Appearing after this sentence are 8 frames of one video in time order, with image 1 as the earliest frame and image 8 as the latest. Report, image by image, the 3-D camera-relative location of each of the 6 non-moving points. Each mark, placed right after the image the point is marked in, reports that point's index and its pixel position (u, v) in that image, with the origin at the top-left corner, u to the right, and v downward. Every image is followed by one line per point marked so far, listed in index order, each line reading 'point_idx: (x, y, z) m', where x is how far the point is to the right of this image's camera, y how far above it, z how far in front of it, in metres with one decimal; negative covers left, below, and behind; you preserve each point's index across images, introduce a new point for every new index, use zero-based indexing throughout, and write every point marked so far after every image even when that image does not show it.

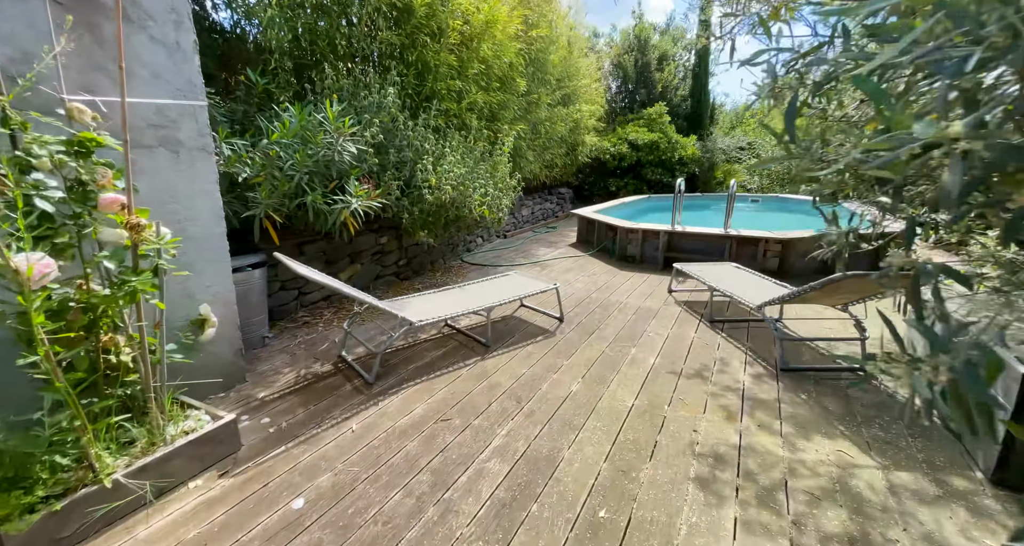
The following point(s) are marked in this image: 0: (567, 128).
0: (+1.0, +2.7, +7.8) m
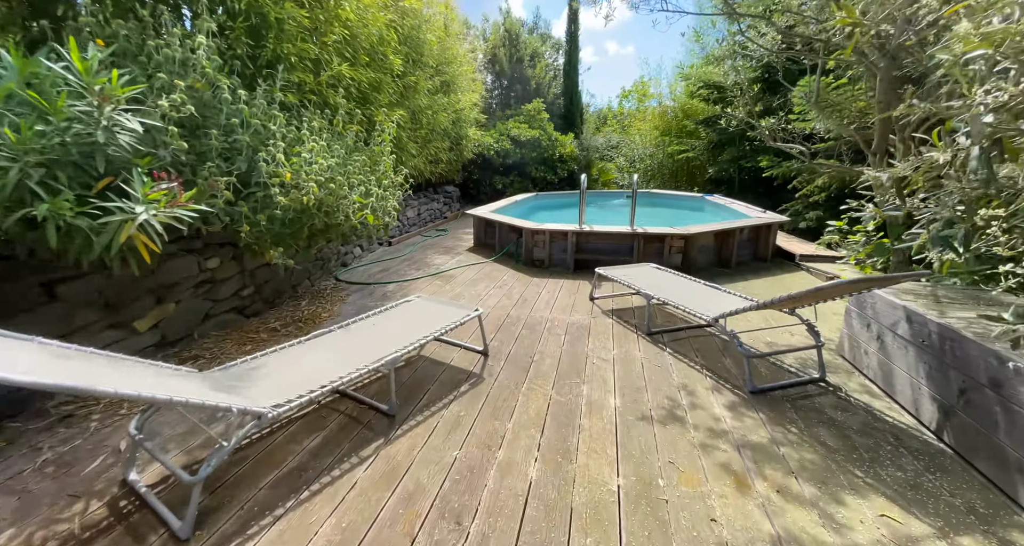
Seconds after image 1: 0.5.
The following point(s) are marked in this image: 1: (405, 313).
0: (-1.1, +2.5, +7.1) m
1: (-0.6, -0.2, +2.5) m
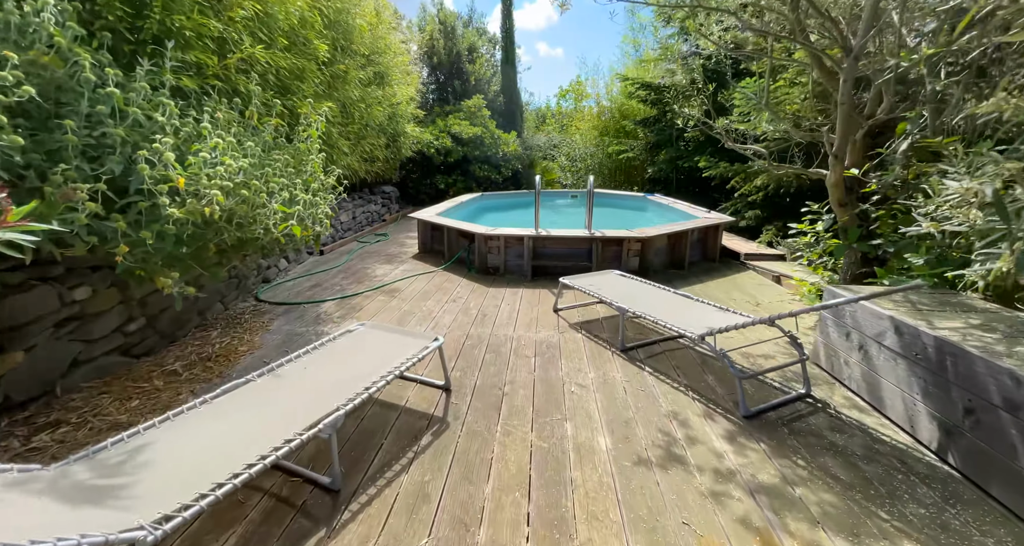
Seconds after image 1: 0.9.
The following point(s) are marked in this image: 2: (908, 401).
0: (-2.0, +2.4, +6.5) m
1: (-0.8, -0.4, +2.1) m
2: (+1.7, -0.5, +1.8) m
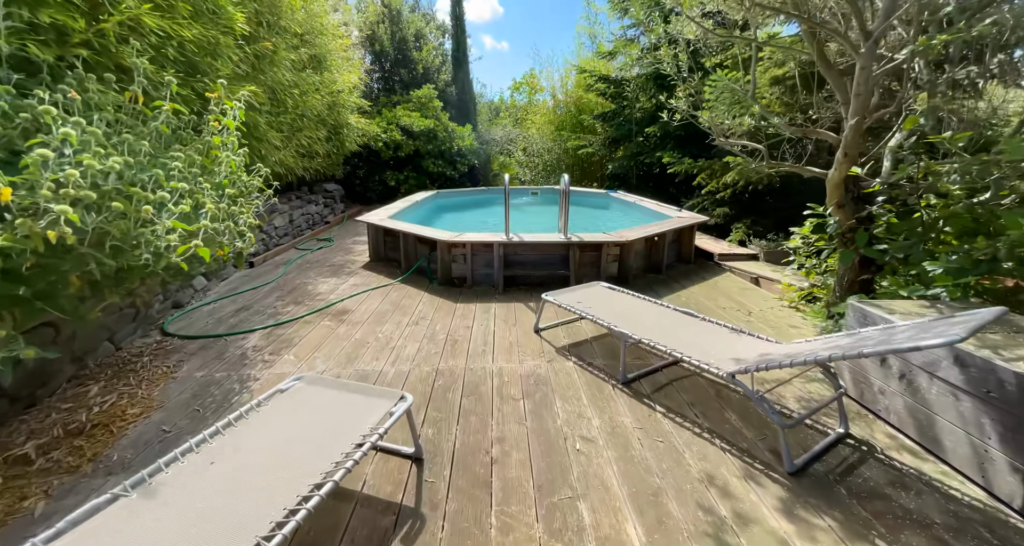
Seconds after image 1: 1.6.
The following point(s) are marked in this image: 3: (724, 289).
0: (-2.5, +2.3, +5.8) m
1: (-0.8, -0.5, +1.5) m
2: (+1.6, -0.6, +1.5) m
3: (+1.8, -0.1, +3.8) m
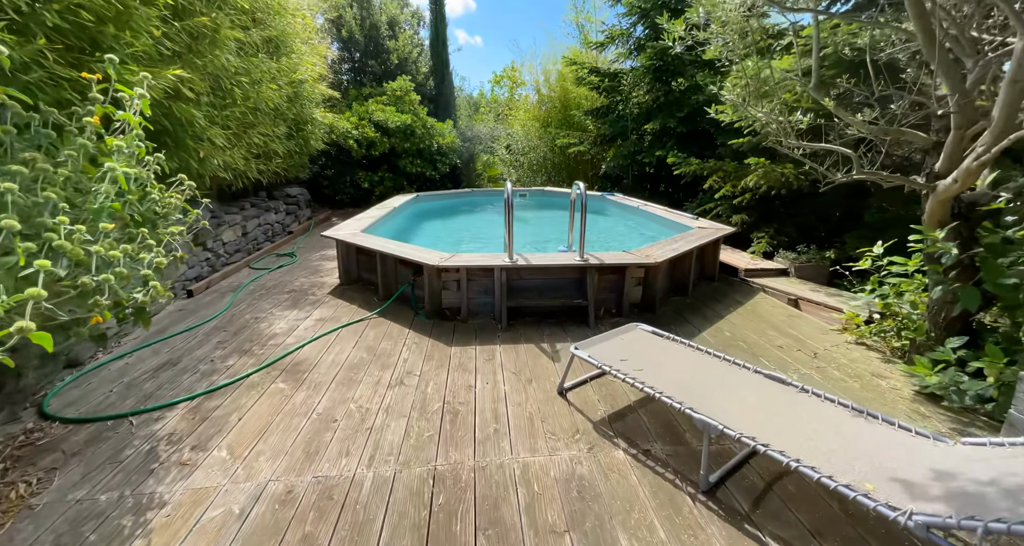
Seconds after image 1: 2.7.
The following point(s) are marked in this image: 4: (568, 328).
0: (-2.7, +2.1, +4.9) m
1: (-0.7, -0.7, +0.8) m
2: (+1.8, -0.8, +0.9) m
3: (+1.9, -0.3, +3.2) m
4: (+0.4, -0.4, +2.9) m
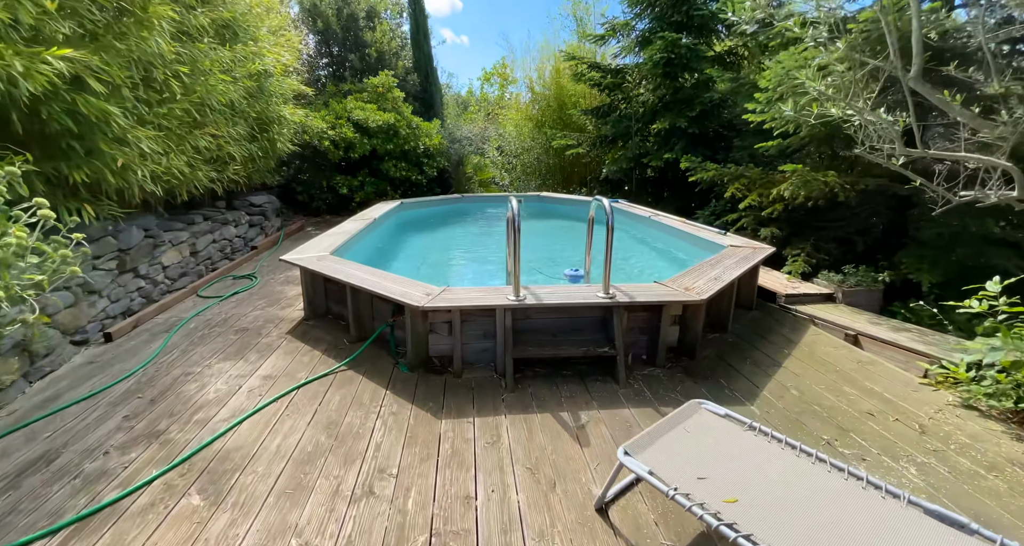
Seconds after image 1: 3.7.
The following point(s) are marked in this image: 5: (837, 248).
0: (-2.7, +1.8, +4.2) m
1: (-0.6, -1.0, +0.1) m
2: (+1.9, -1.0, +0.3) m
3: (+1.9, -0.5, +2.6) m
4: (+0.4, -0.6, +2.3) m
5: (+3.0, +0.2, +4.0) m
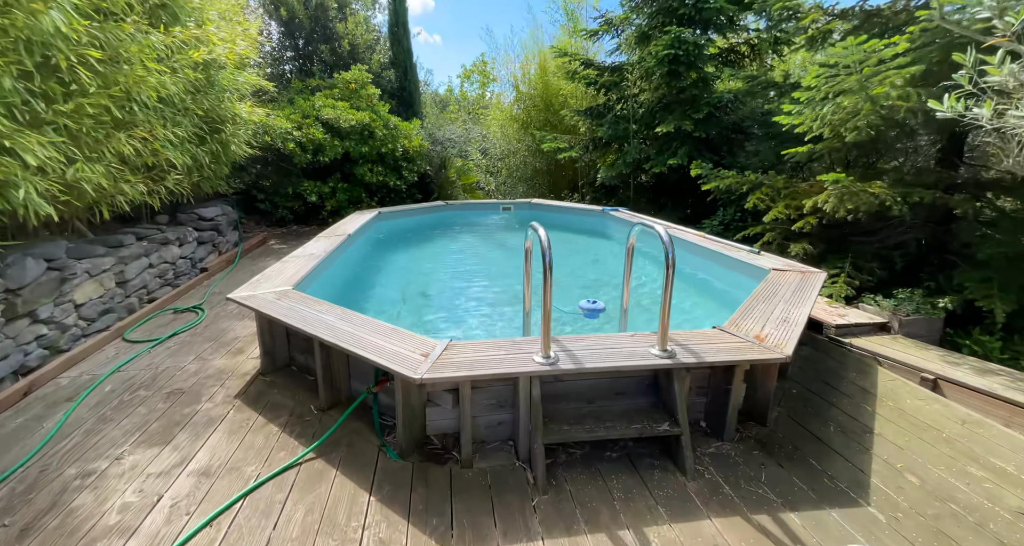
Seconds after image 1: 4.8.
0: (-2.7, +1.5, +3.4) m
1: (-0.3, -1.2, -0.5) m
2: (+2.1, -1.2, -0.2) m
3: (+2.0, -0.7, +2.1) m
4: (+0.5, -0.8, +1.7) m
5: (+3.0, +0.1, +3.6) m
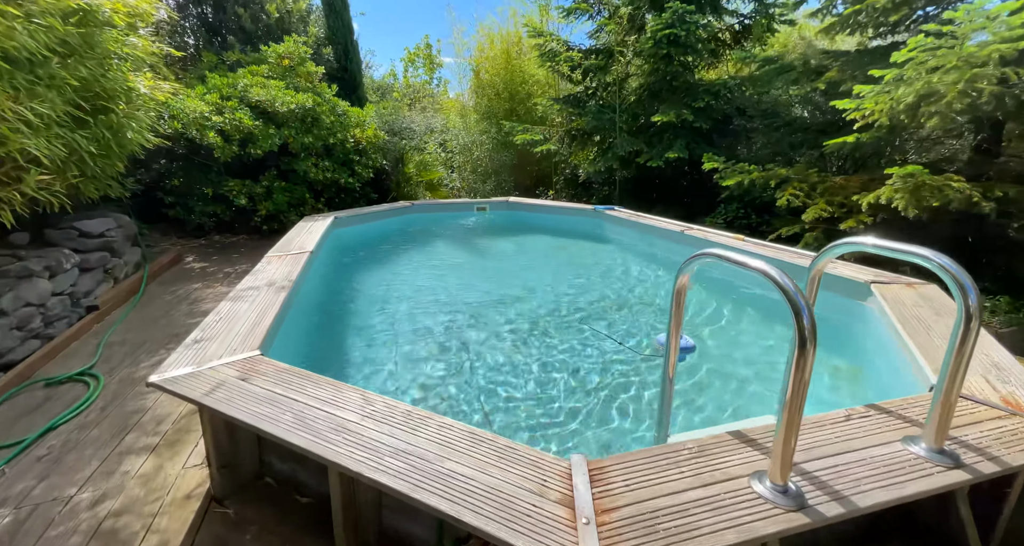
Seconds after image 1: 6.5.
0: (-2.5, +1.3, +2.2) m
1: (+0.6, -1.4, -1.3) m
2: (+2.9, -1.3, -0.5) m
3: (+2.4, -0.8, +1.6) m
4: (+1.1, -1.0, +1.0) m
5: (+3.2, 0.0, +3.3) m
